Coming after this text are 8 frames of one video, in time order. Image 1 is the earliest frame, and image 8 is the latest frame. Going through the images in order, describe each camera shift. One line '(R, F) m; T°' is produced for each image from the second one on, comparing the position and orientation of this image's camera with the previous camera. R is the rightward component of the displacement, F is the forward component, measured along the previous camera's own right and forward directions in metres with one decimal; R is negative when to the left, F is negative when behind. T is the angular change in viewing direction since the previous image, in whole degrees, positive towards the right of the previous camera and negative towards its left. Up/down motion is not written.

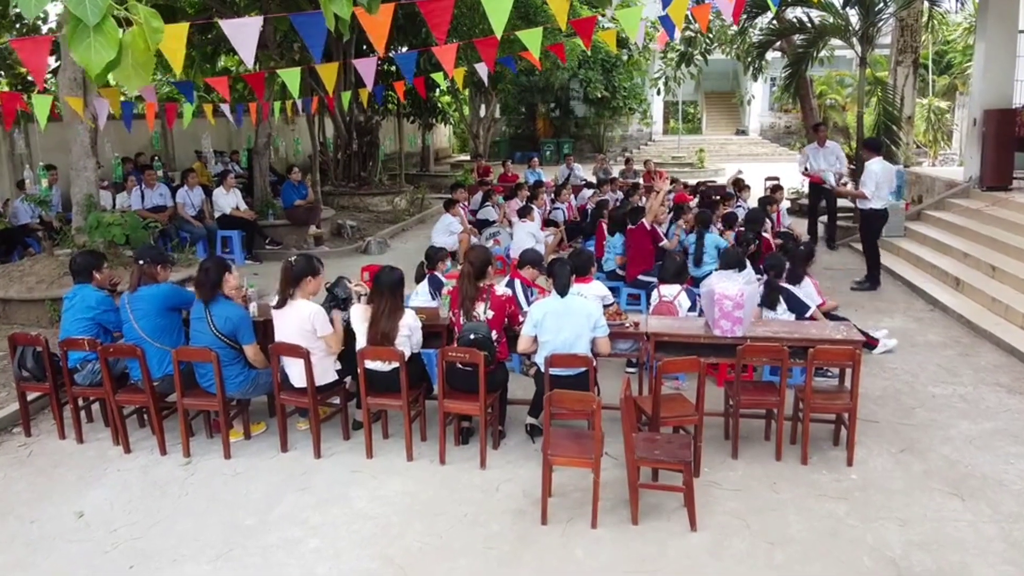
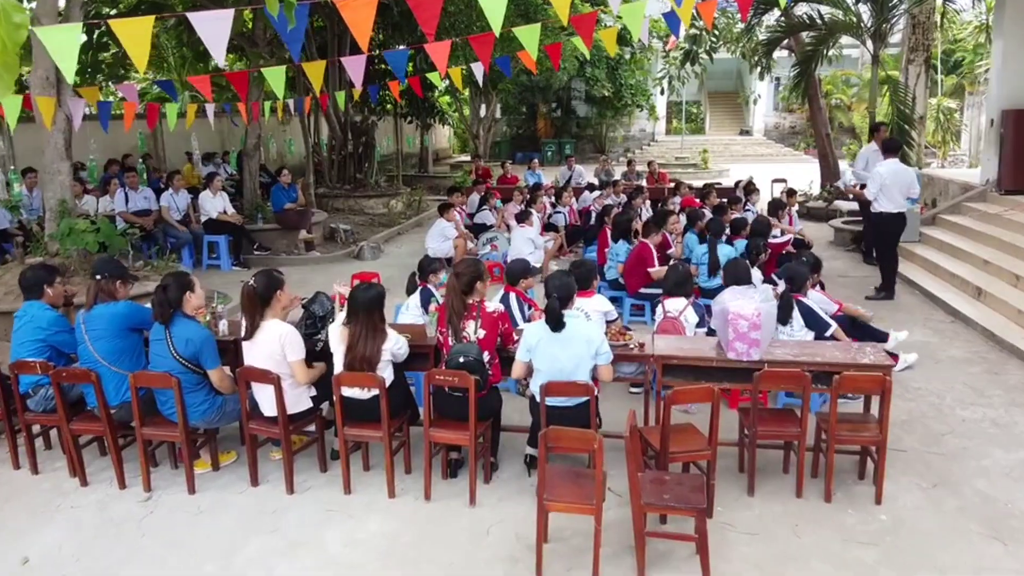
(0.0, +0.4) m; 0°
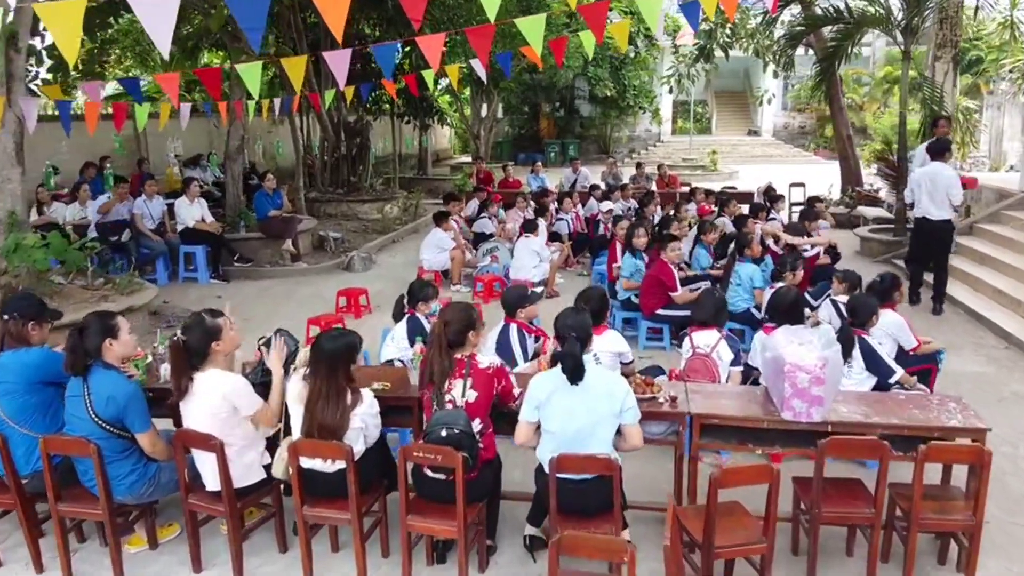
(0.0, +0.7) m; 0°
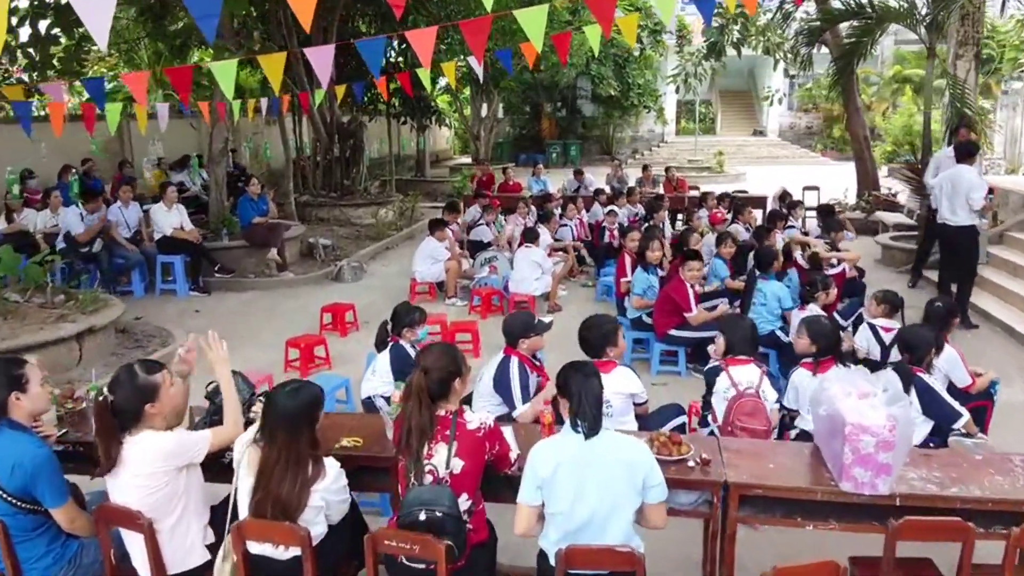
(0.0, +0.5) m; 0°
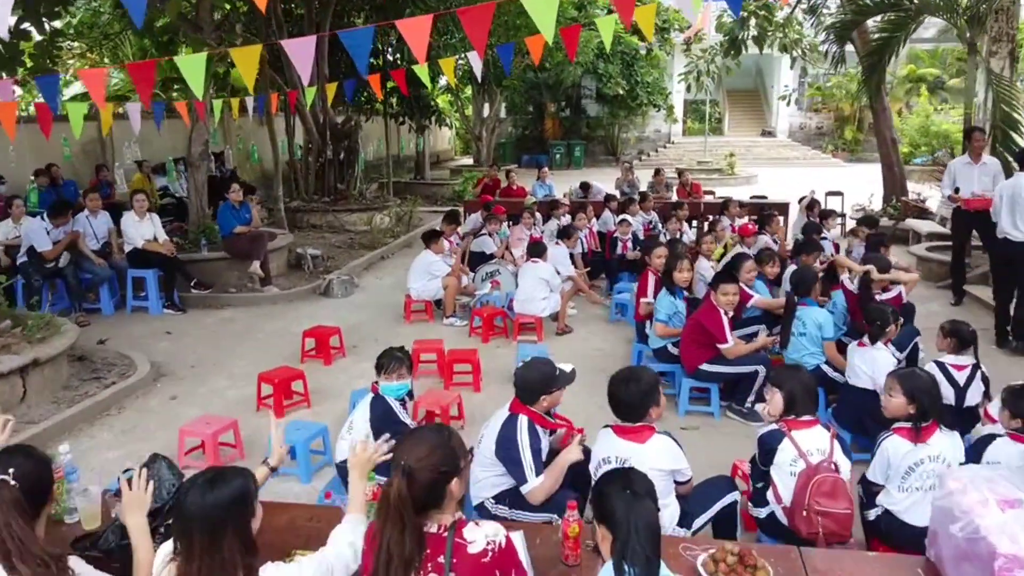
(0.0, +0.7) m; 0°
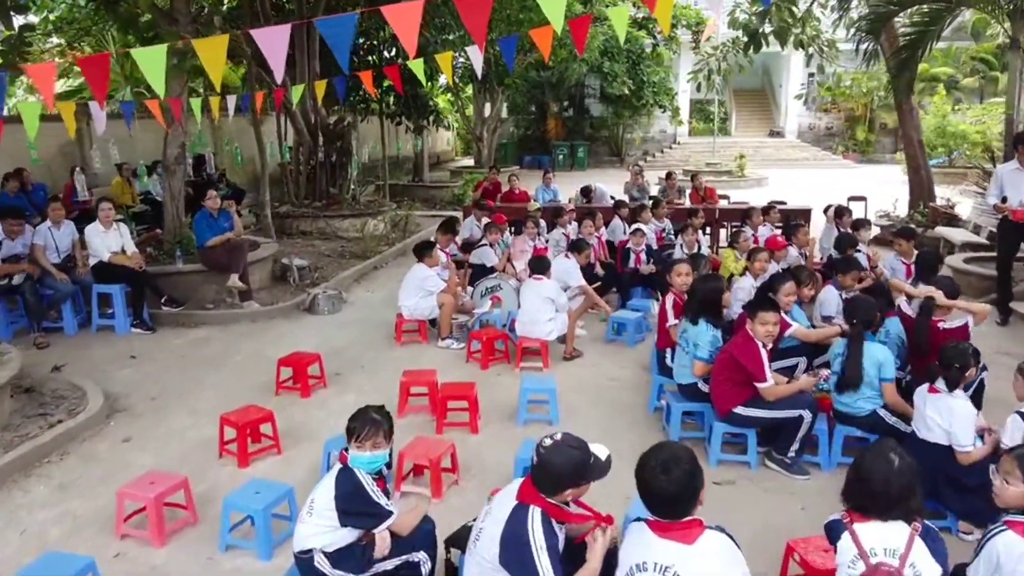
(0.0, +0.6) m; 0°
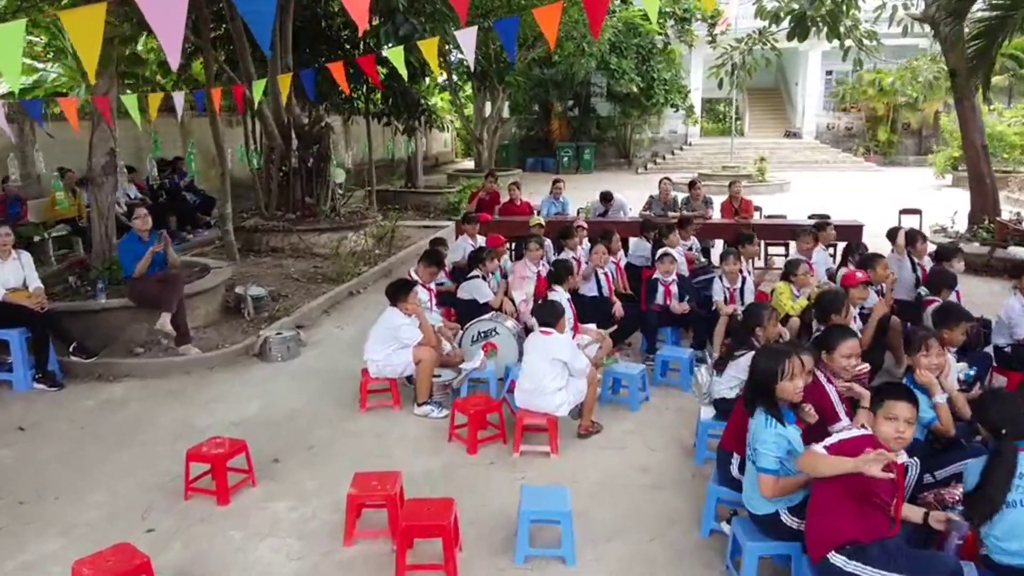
(0.0, +1.3) m; 0°
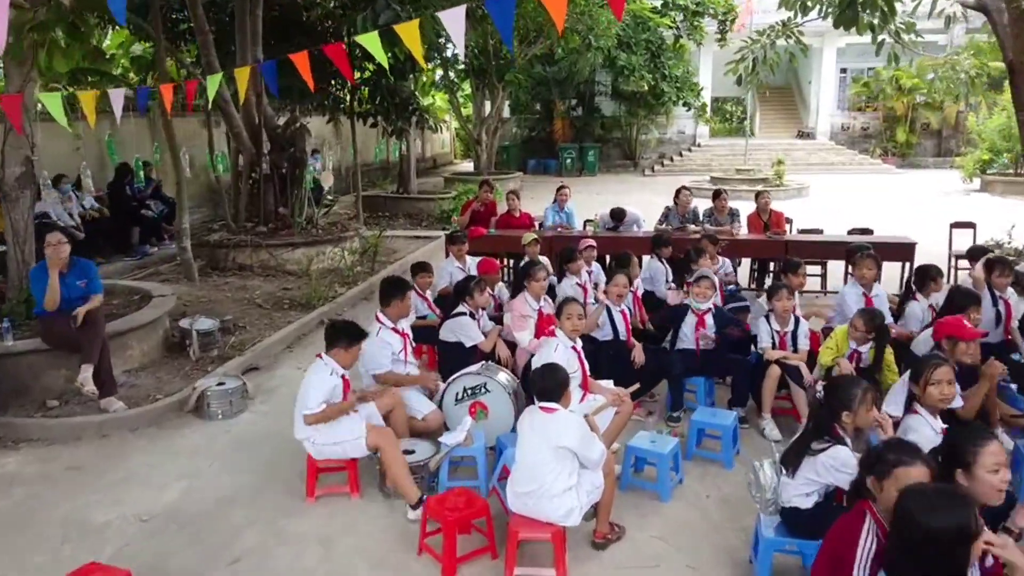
(0.0, +1.0) m; 0°
